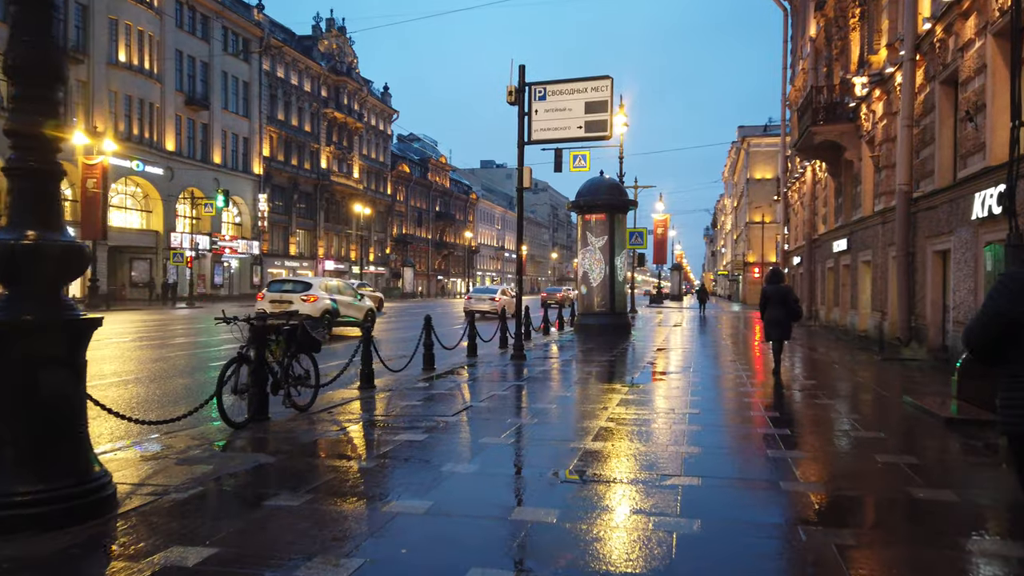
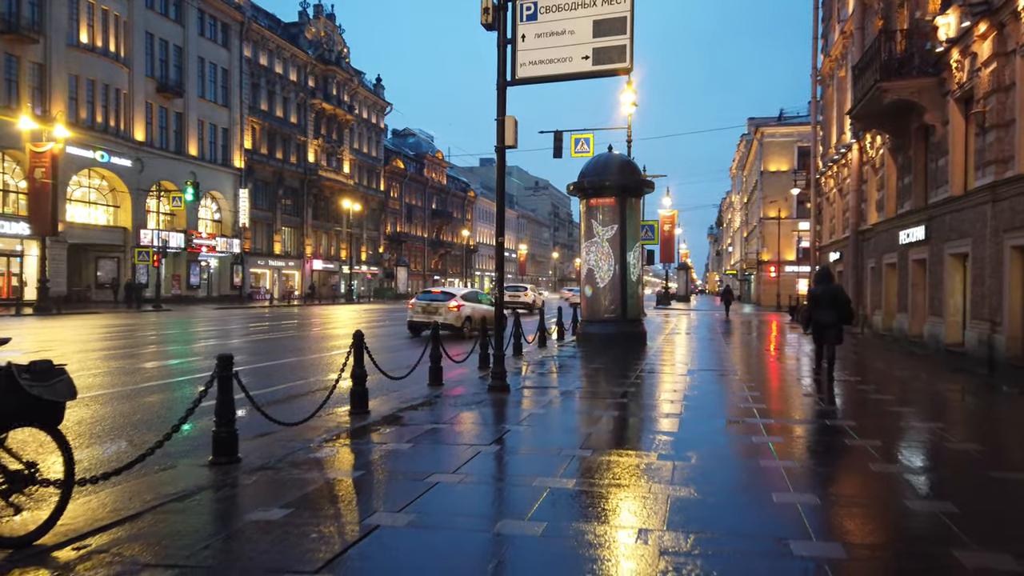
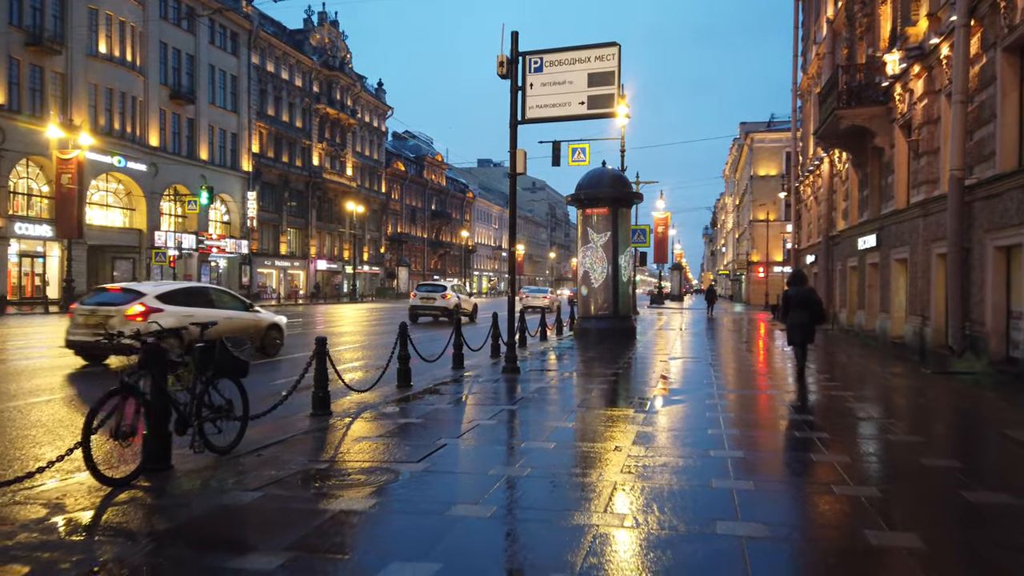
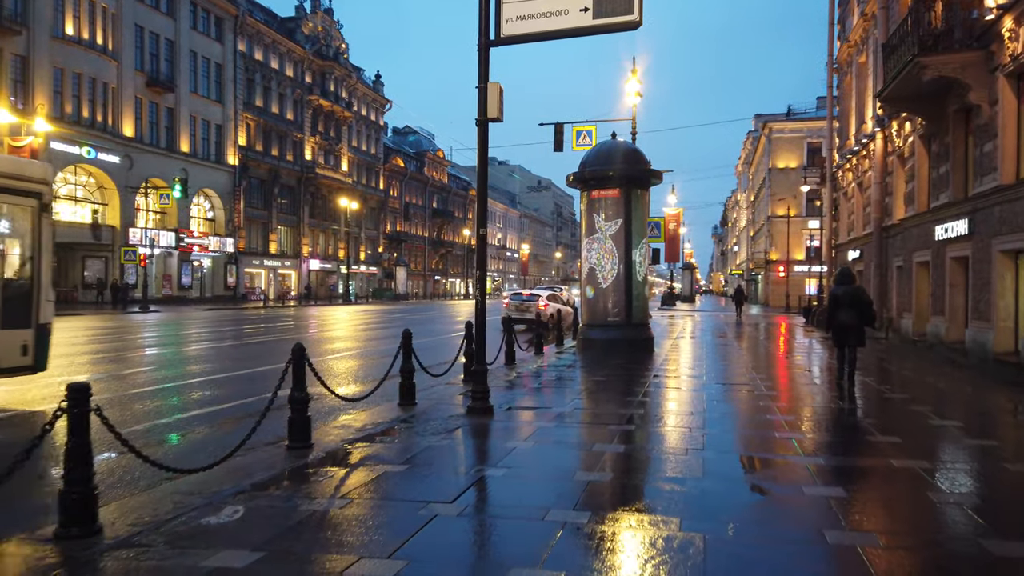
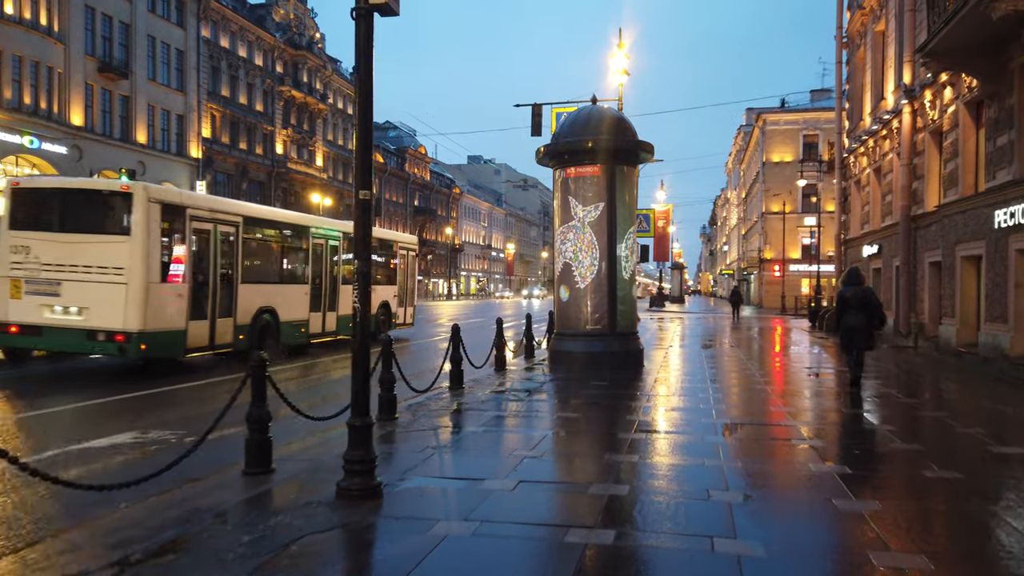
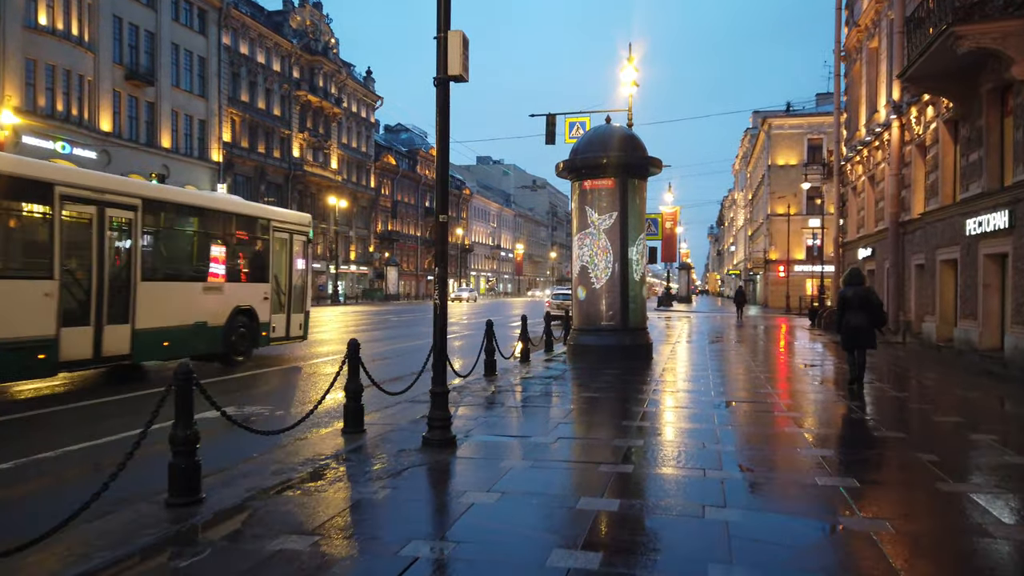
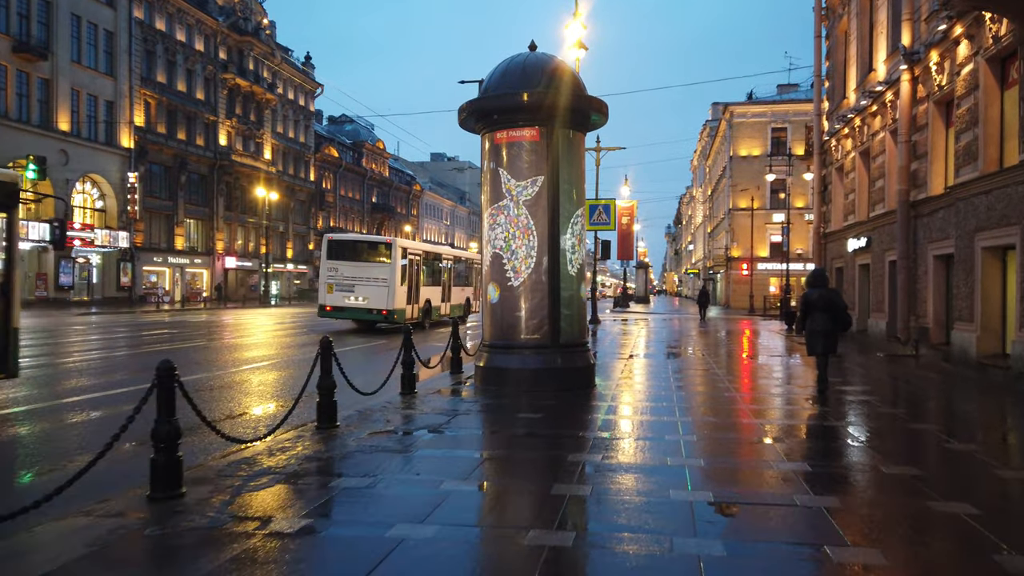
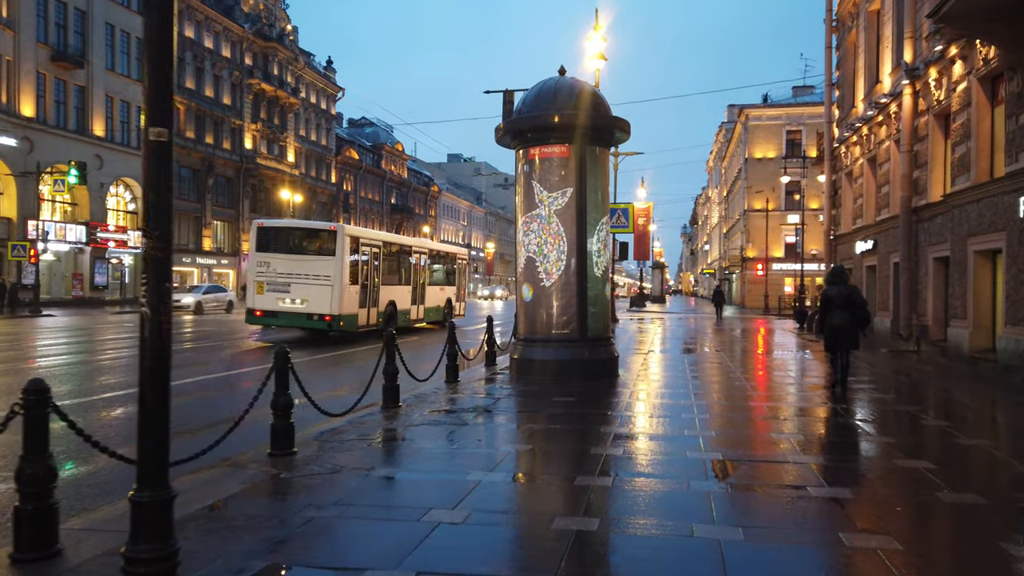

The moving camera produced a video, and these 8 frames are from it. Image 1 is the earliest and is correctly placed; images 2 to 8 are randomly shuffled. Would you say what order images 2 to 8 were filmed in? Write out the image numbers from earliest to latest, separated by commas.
3, 2, 4, 6, 5, 8, 7
